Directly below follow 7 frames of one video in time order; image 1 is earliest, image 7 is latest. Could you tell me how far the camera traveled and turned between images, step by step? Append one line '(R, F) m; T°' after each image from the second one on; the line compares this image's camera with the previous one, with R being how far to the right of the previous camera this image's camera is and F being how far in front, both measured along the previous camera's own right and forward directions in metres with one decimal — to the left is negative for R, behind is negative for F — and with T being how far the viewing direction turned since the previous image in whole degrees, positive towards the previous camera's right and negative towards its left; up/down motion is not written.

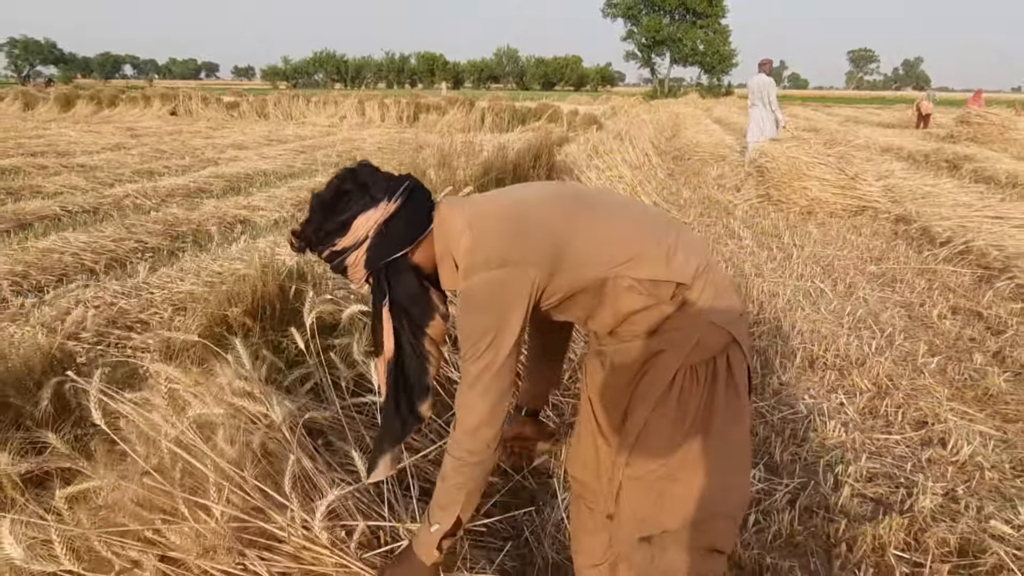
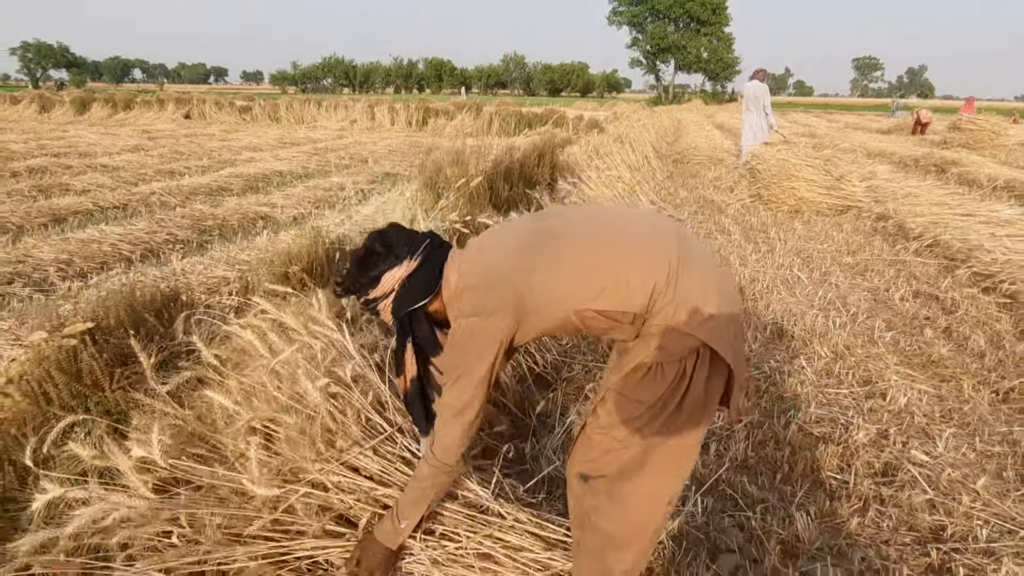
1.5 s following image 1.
(0.0, -0.5) m; 0°
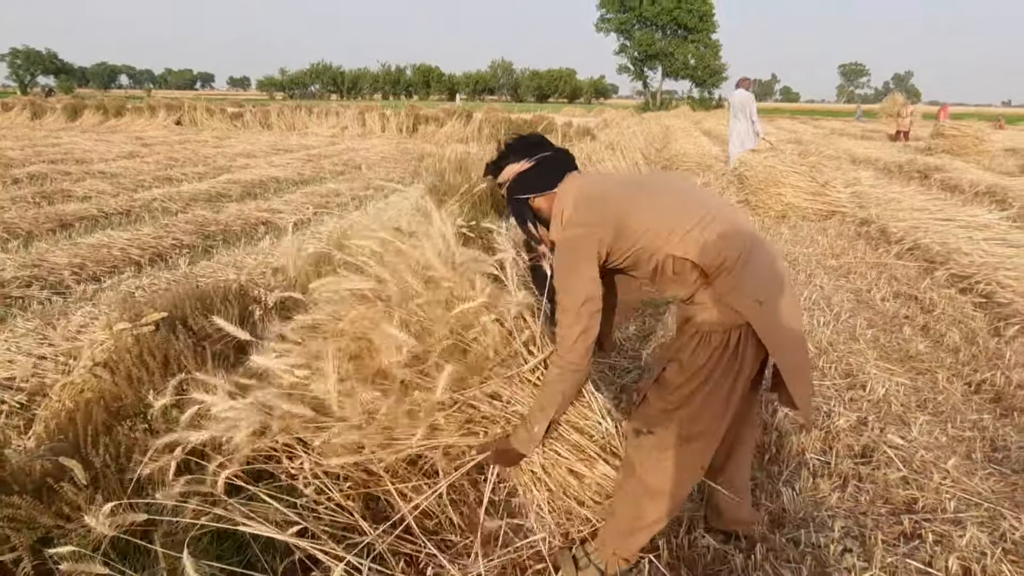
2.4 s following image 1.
(-0.1, -0.2) m; +1°
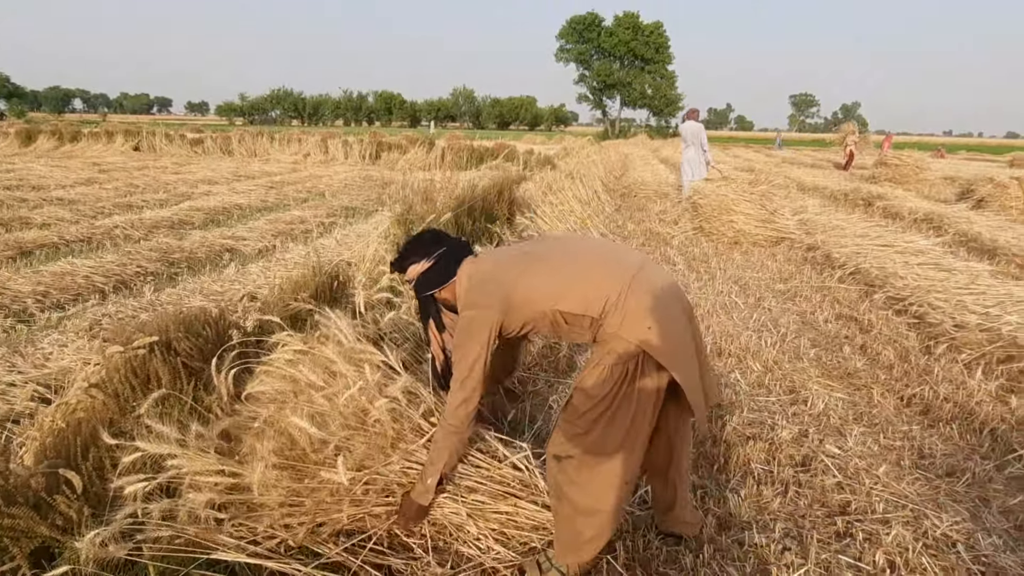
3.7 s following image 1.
(0.0, -0.2) m; +3°
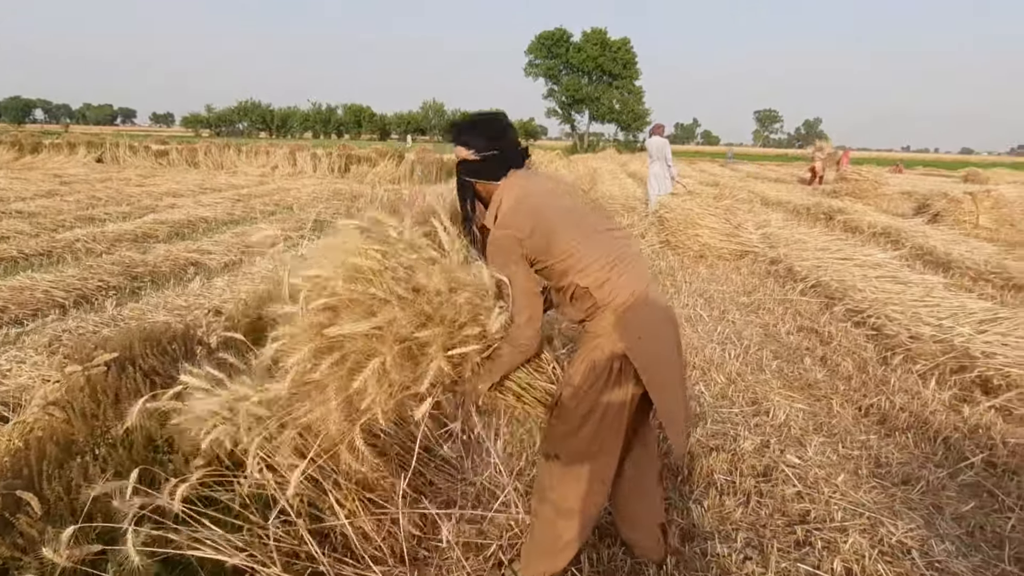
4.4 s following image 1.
(0.0, 0.0) m; +2°
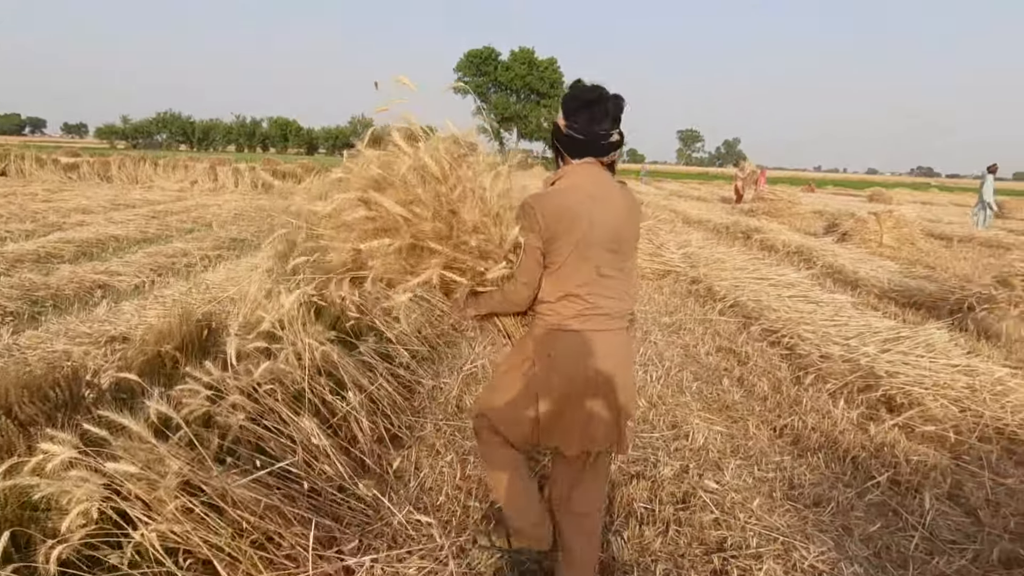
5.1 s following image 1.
(+0.1, 0.0) m; +5°
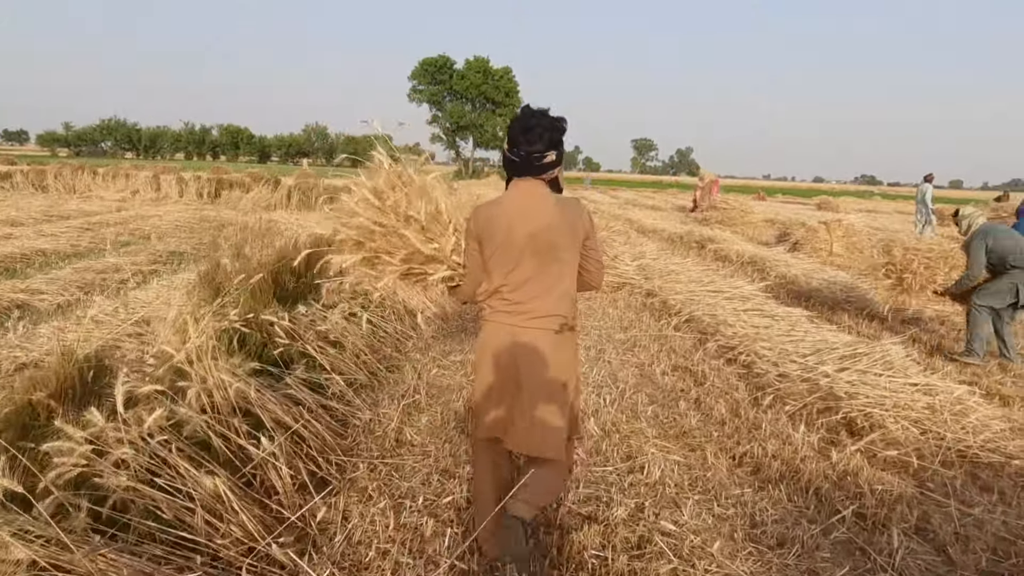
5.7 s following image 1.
(+0.1, +0.3) m; +3°
